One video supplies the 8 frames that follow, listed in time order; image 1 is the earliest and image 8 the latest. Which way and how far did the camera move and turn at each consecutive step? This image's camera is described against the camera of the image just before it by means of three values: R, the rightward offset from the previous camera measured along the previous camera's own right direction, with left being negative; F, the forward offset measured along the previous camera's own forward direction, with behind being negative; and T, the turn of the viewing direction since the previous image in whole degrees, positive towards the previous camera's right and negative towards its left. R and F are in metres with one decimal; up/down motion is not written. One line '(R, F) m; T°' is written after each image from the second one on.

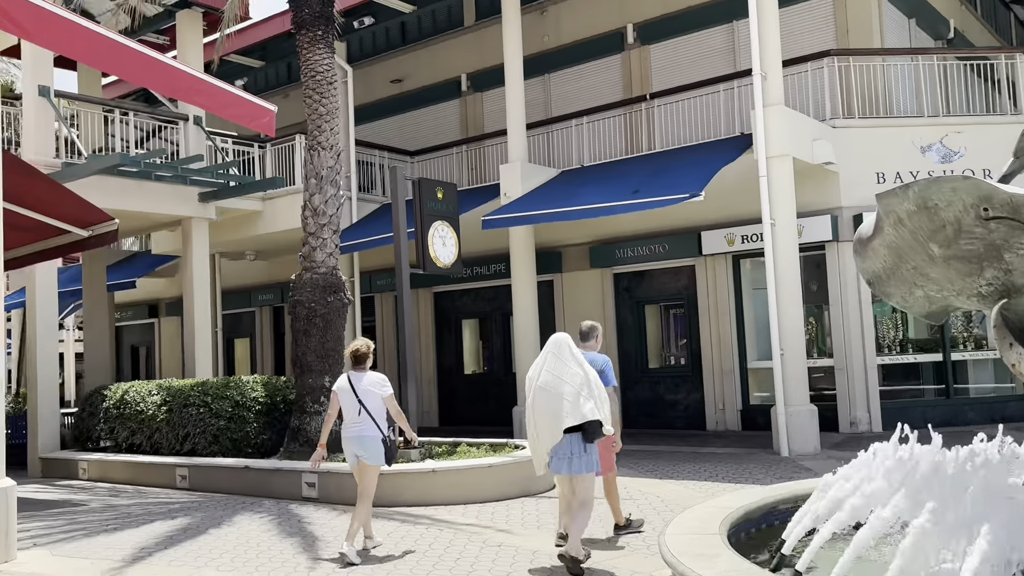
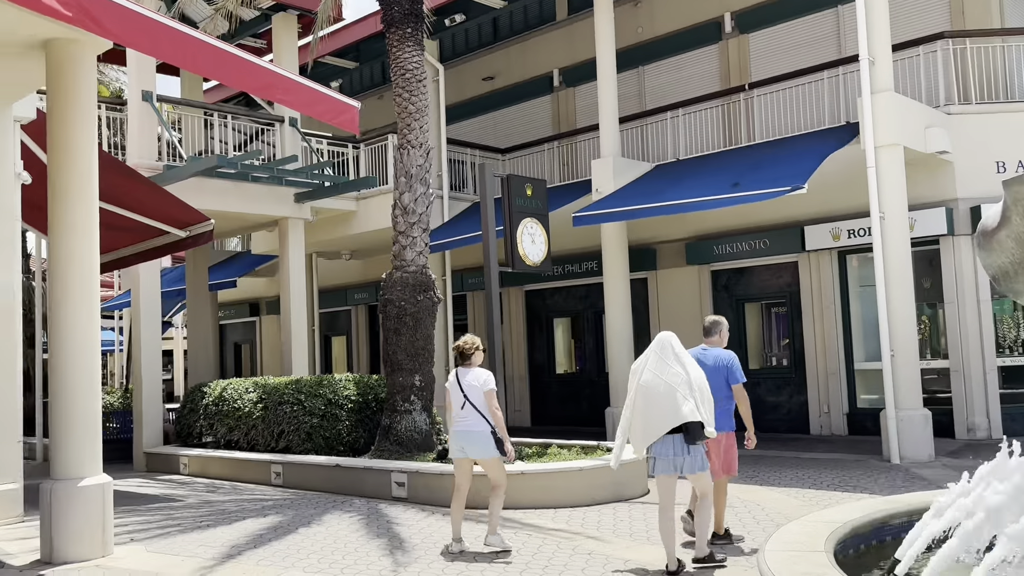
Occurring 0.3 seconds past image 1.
(0.0, +0.2) m; -6°
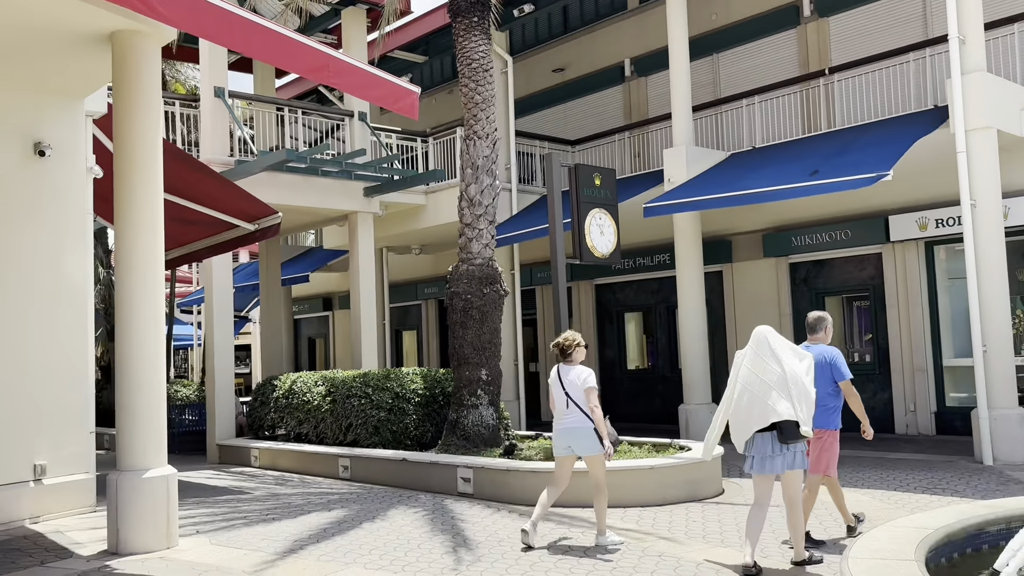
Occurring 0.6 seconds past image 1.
(+0.1, +0.2) m; -5°
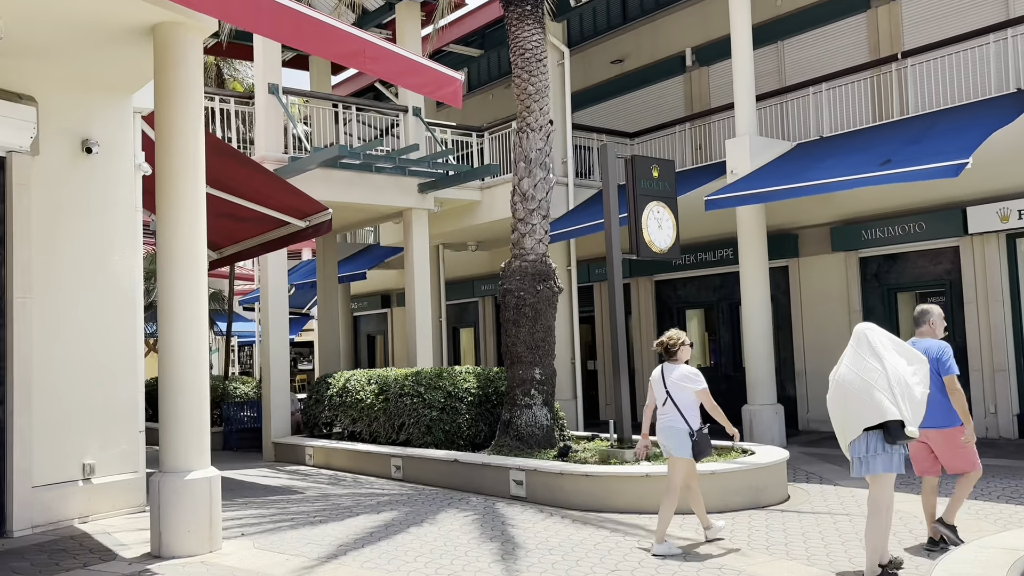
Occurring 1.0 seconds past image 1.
(+0.1, +0.3) m; -4°
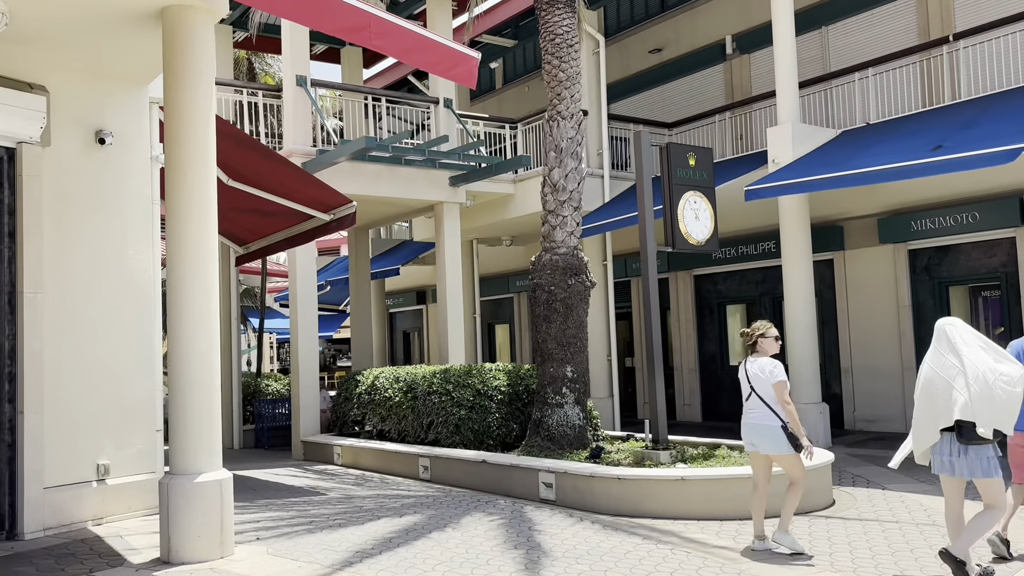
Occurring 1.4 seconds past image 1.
(+0.1, +0.4) m; -3°
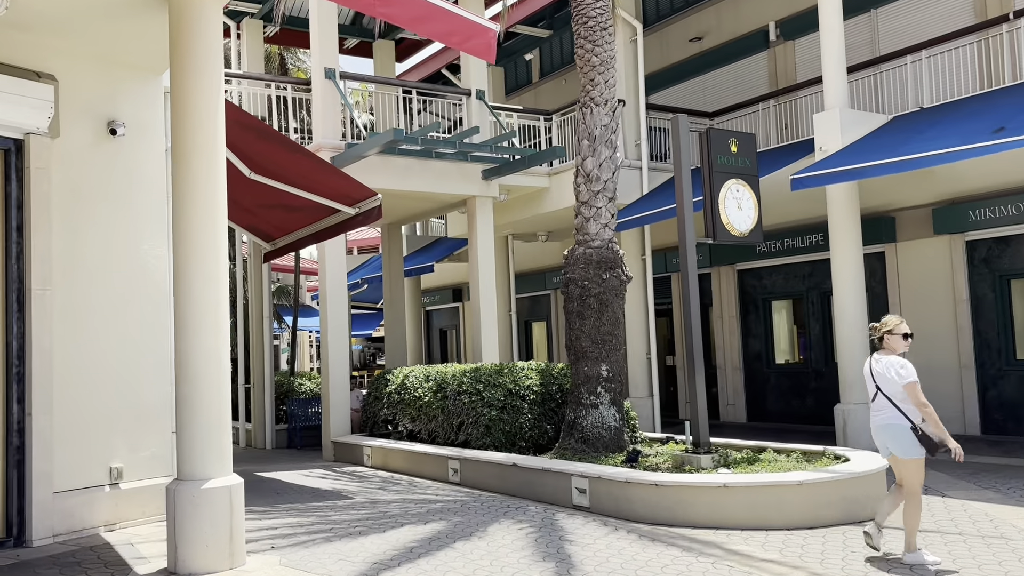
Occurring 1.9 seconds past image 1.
(+0.1, +0.4) m; -3°
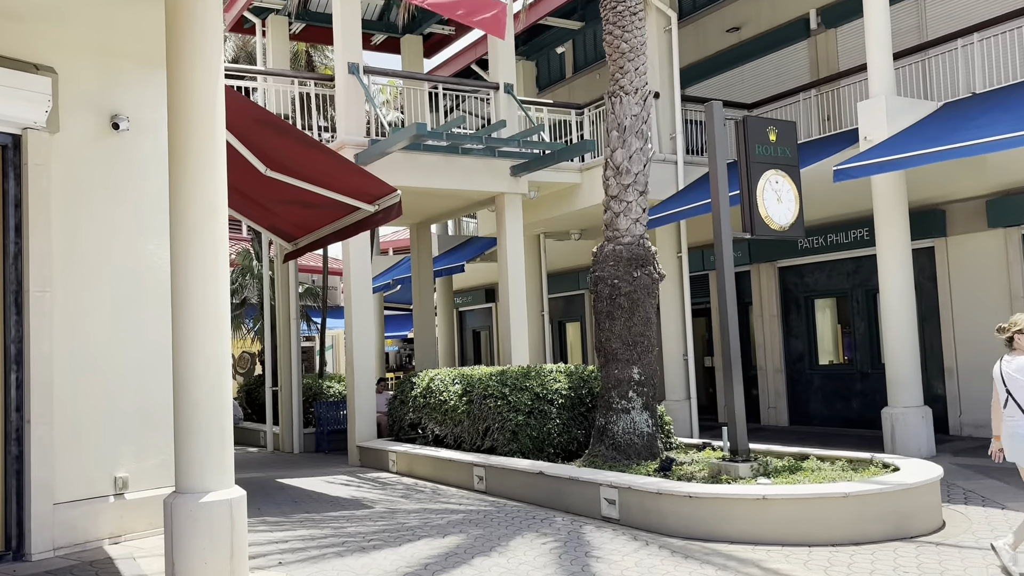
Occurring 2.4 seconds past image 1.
(+0.1, +0.4) m; -2°
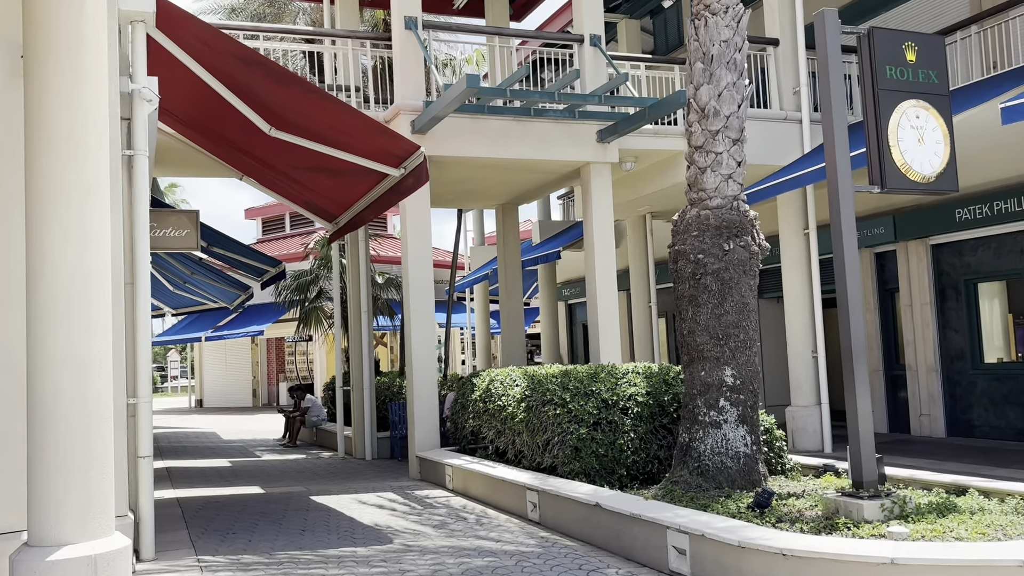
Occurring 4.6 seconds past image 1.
(+0.7, +1.8) m; -9°
